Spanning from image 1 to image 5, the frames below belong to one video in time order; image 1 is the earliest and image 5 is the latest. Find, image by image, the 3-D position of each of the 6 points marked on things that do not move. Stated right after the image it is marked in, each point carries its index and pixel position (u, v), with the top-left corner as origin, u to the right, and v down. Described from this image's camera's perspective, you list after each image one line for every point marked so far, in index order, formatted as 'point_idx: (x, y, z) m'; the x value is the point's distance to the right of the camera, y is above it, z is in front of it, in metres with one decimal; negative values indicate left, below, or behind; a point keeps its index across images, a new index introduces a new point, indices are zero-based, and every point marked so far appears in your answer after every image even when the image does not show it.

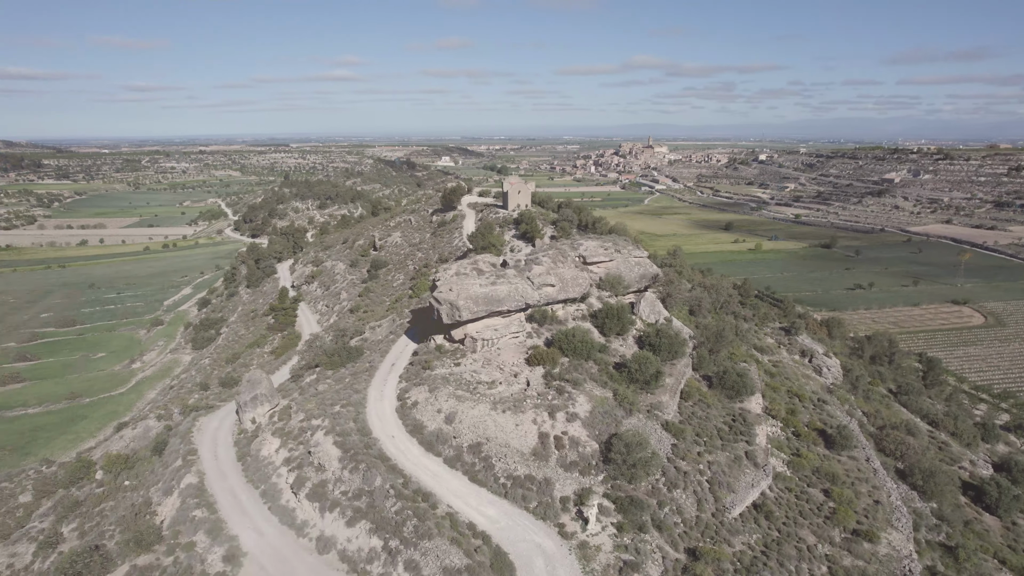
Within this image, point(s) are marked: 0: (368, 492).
0: (-4.0, -5.8, +18.8) m
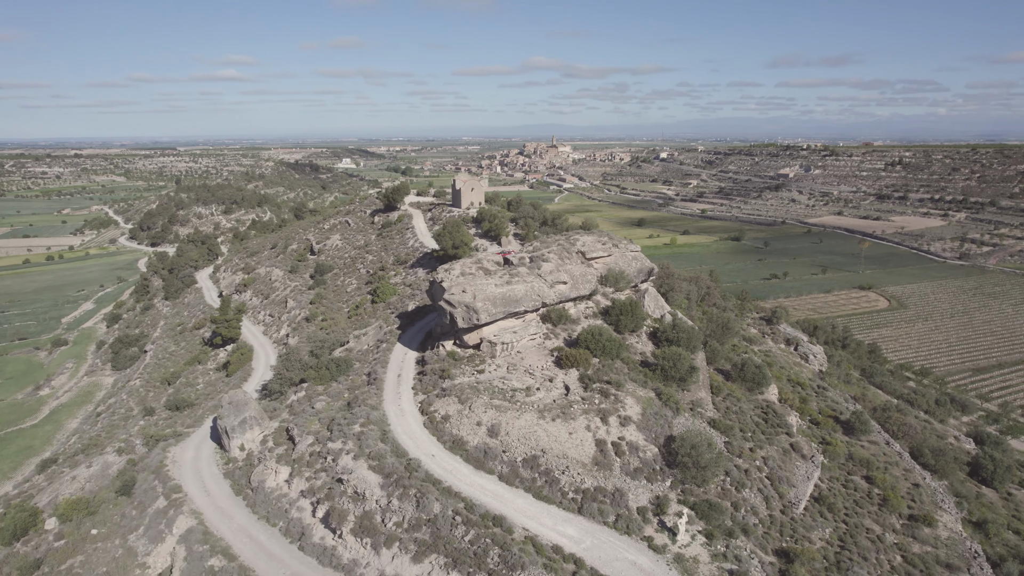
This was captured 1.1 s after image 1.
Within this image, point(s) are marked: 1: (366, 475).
0: (-2.0, -5.9, +16.7) m
1: (-4.0, -5.2, +18.5) m
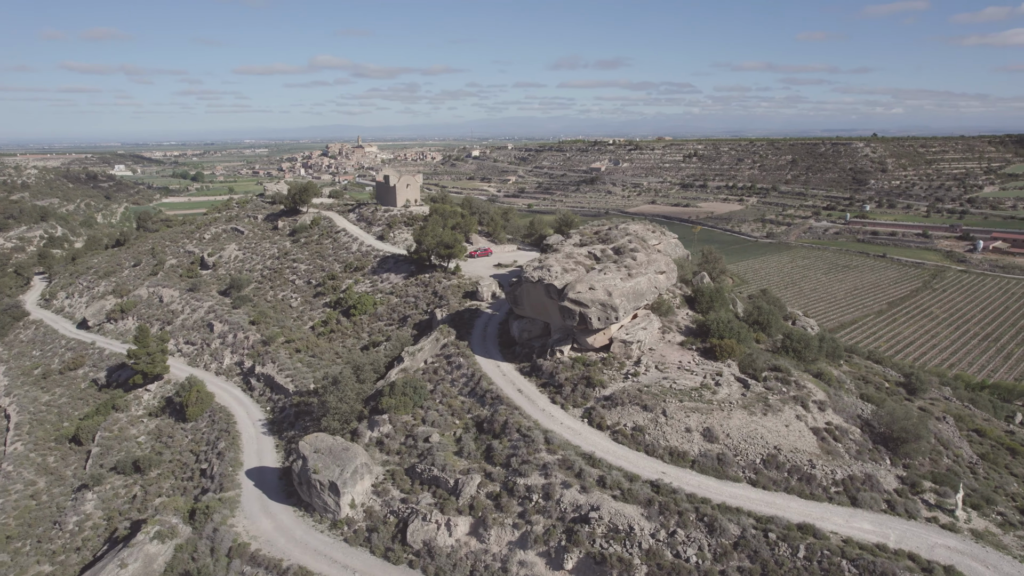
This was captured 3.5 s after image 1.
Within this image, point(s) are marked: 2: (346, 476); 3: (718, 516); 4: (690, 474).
0: (+5.0, -5.7, +14.6) m
1: (+2.6, -5.2, +15.8) m
2: (-4.8, -5.4, +19.2) m
3: (+4.7, -5.3, +15.3) m
4: (+4.5, -4.8, +17.1) m
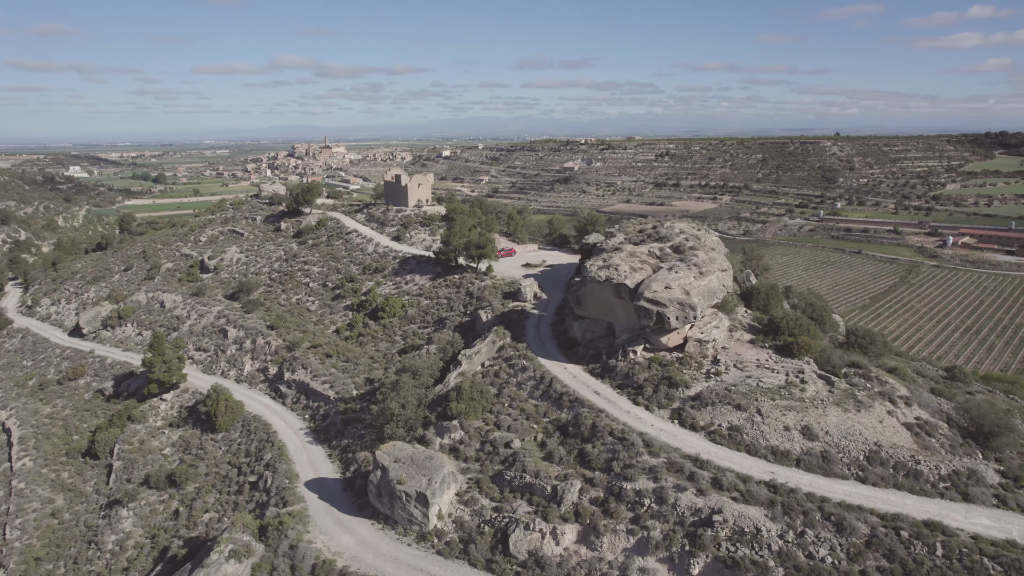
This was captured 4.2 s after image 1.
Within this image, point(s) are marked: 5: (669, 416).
0: (+7.9, -5.6, +14.4) m
1: (+5.4, -5.2, +15.4) m
2: (-2.2, -5.5, +18.5) m
3: (+7.6, -5.2, +15.1) m
4: (+7.3, -4.7, +16.9) m
5: (+4.6, -3.8, +19.7) m
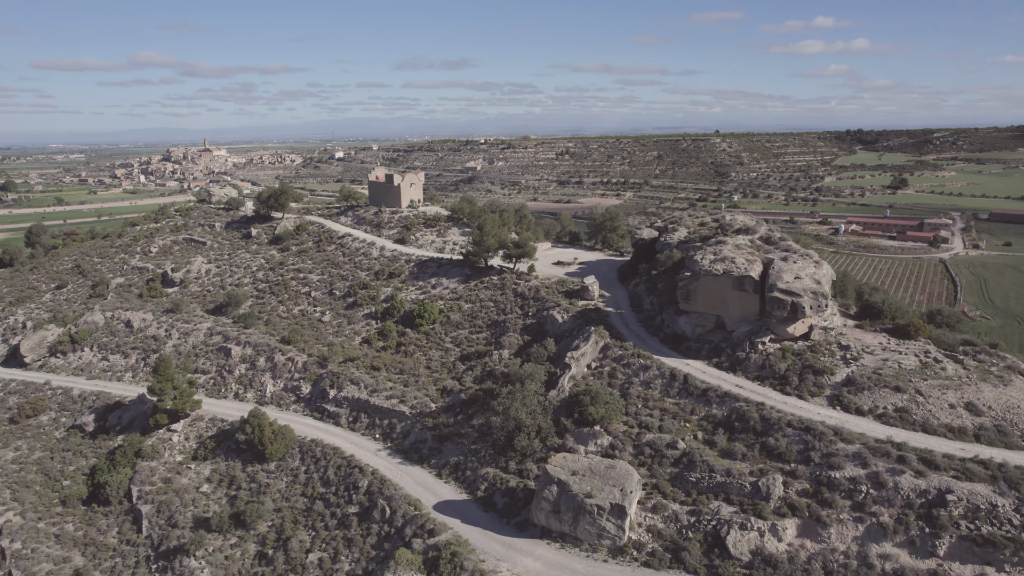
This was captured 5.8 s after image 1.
0: (+13.6, -5.1, +15.2) m
1: (+11.0, -4.8, +15.8) m
2: (+3.0, -5.5, +17.5) m
3: (+13.2, -4.7, +15.8) m
4: (+12.6, -4.3, +17.5) m
5: (+9.4, -3.5, +19.8) m
